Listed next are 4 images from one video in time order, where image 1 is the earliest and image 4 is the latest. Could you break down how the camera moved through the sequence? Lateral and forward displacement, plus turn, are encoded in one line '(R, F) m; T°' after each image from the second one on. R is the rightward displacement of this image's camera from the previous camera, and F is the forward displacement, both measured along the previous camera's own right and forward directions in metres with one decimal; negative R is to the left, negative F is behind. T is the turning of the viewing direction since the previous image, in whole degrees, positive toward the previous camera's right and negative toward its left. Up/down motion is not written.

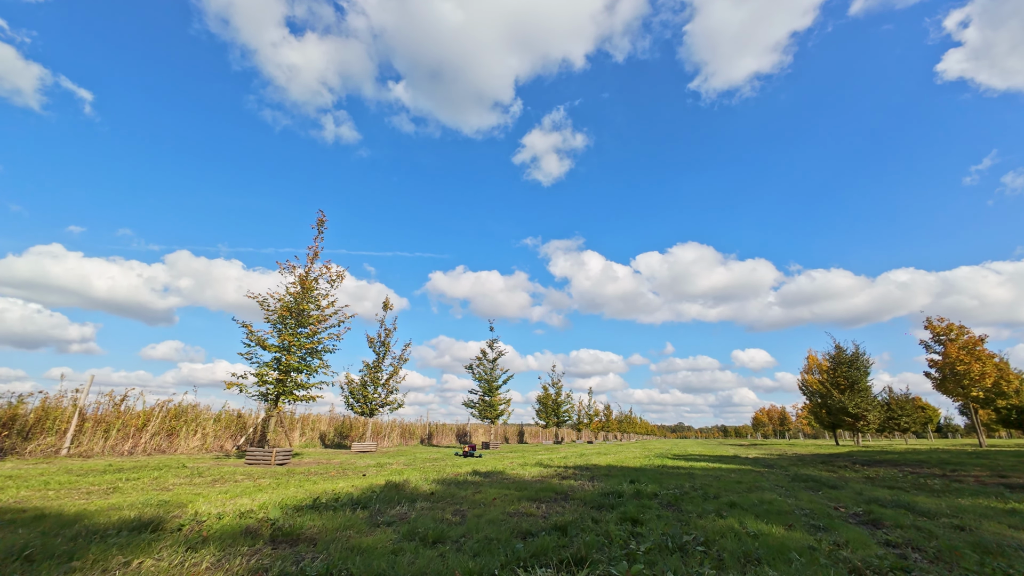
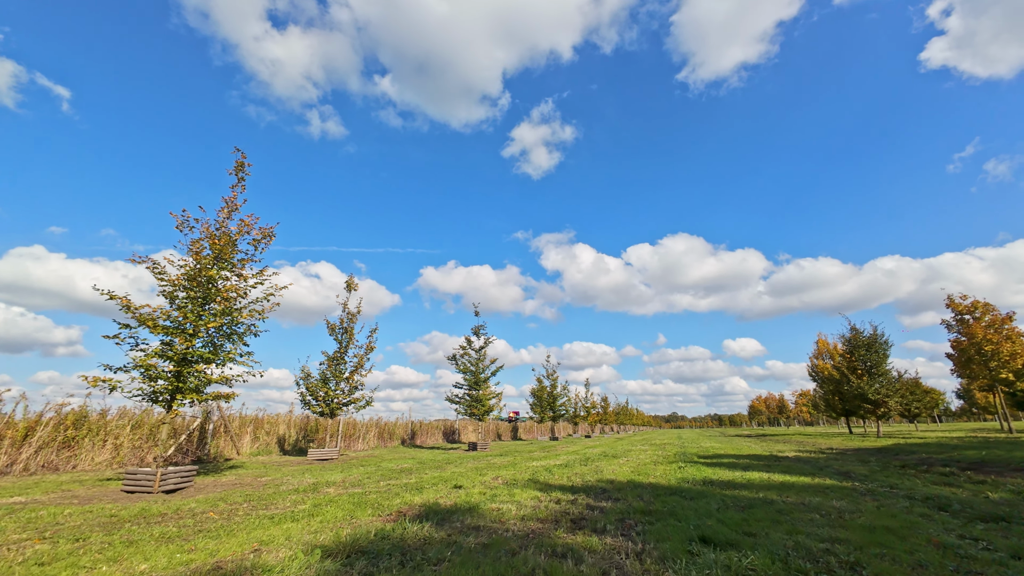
(+0.3, +4.0) m; +1°
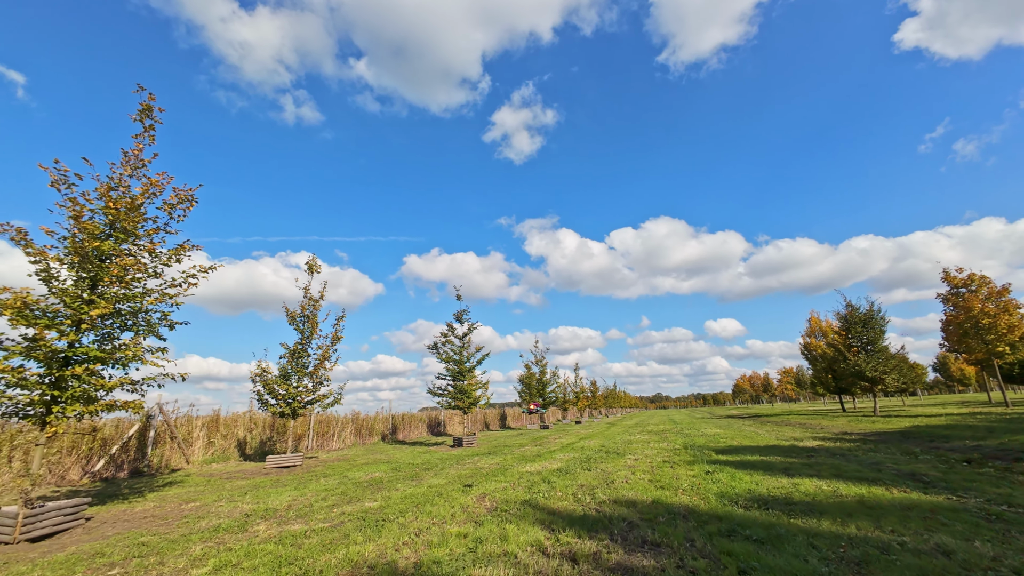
(0.0, +2.5) m; +2°
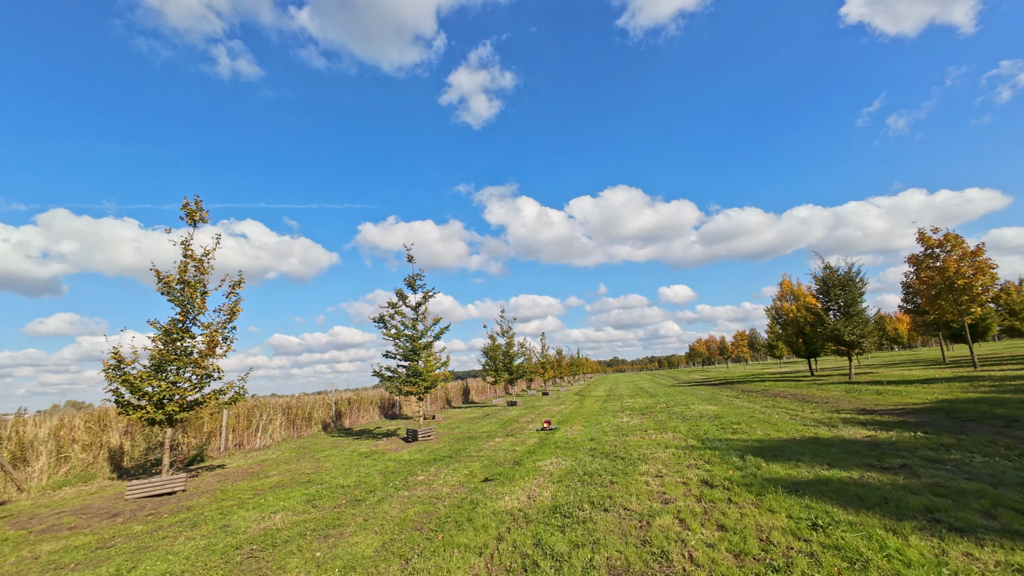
(-0.2, +4.7) m; +6°
